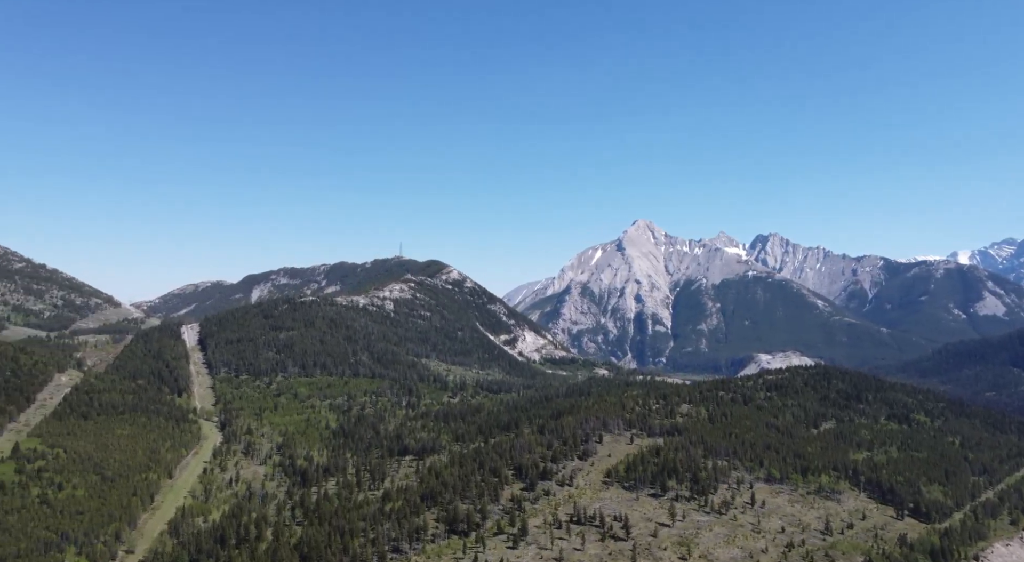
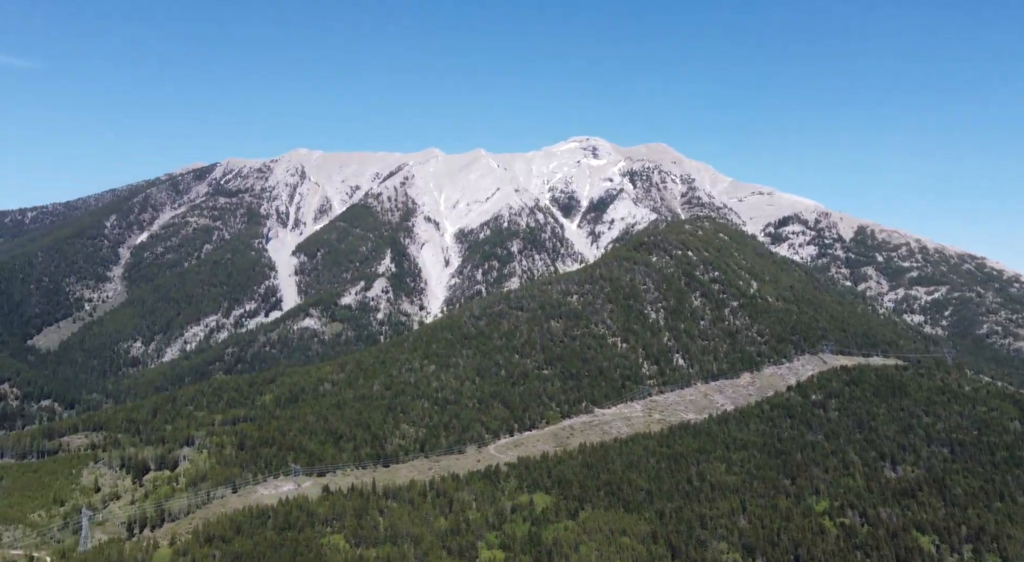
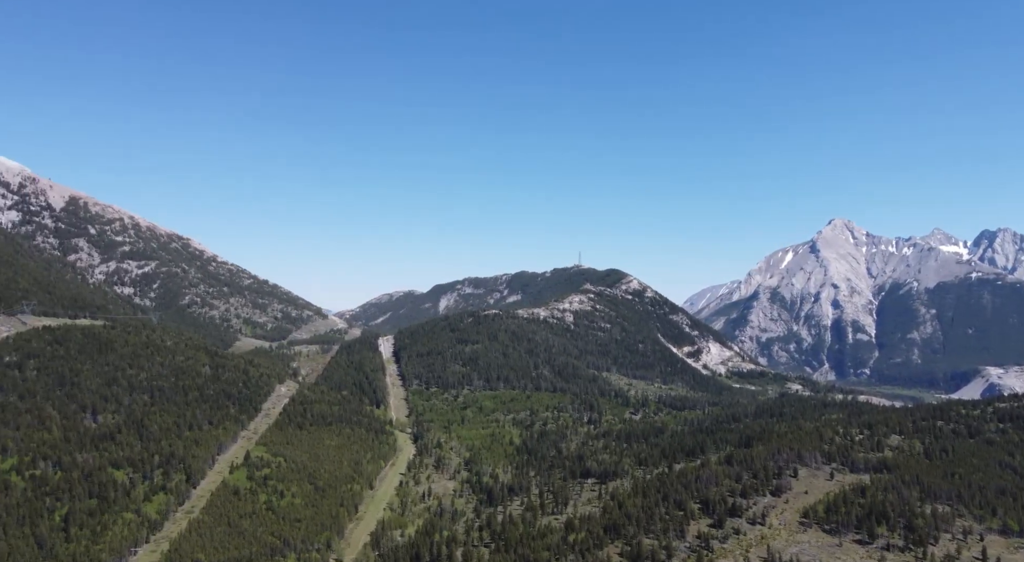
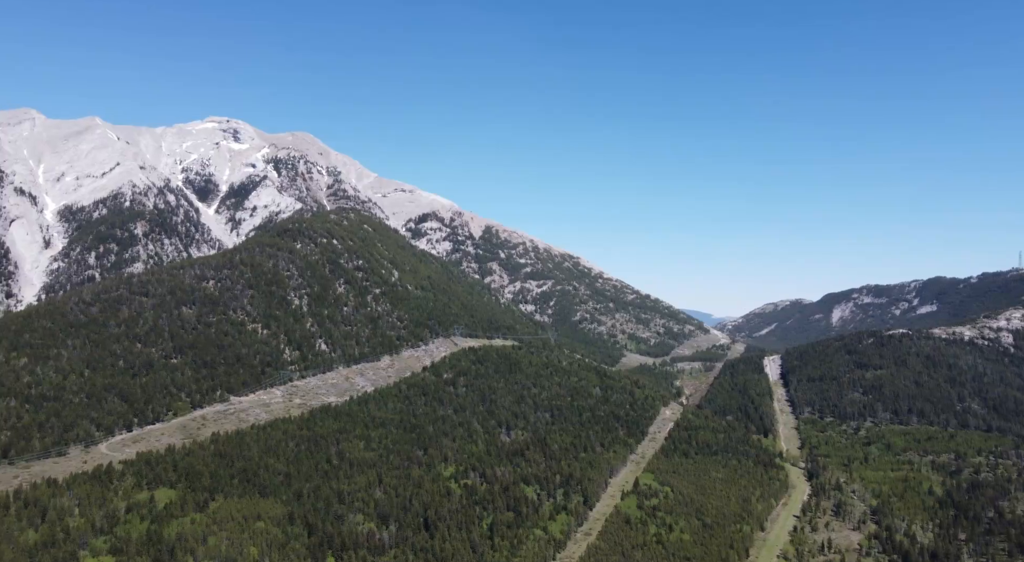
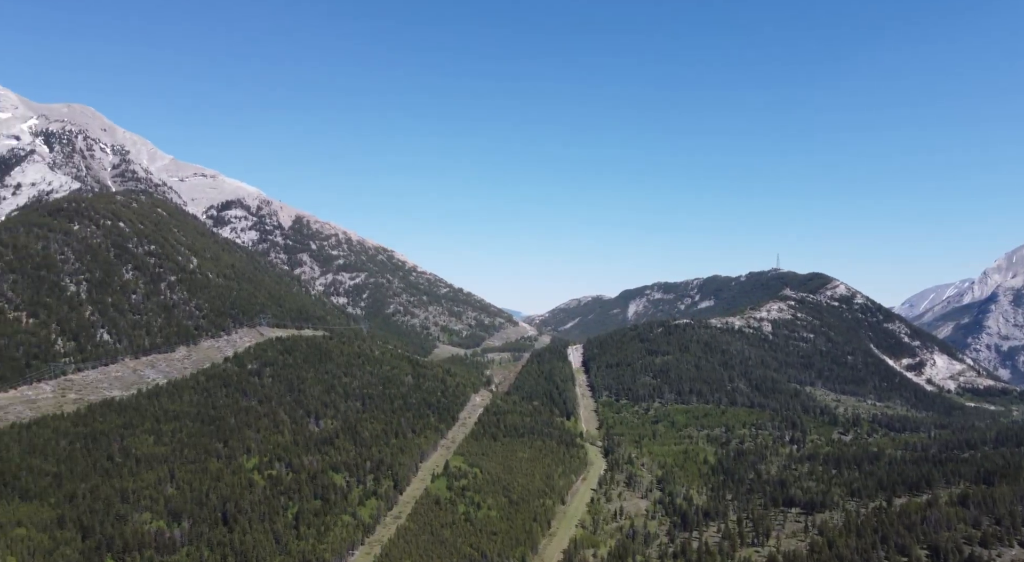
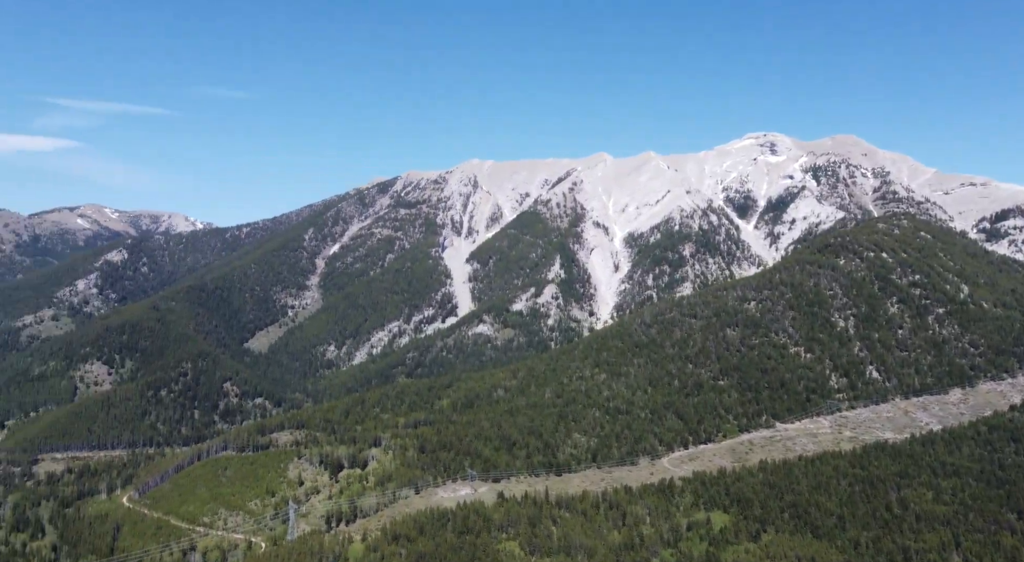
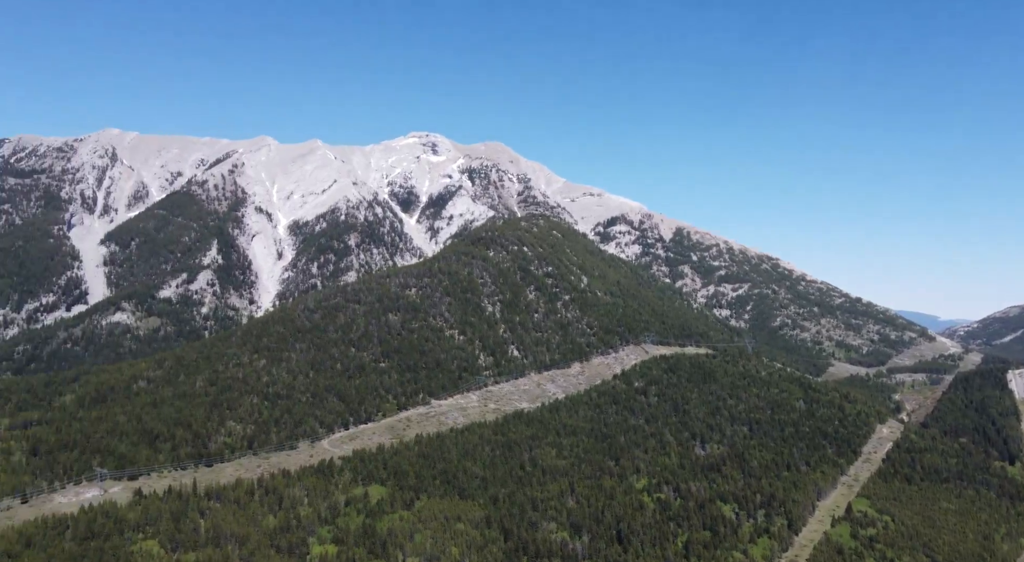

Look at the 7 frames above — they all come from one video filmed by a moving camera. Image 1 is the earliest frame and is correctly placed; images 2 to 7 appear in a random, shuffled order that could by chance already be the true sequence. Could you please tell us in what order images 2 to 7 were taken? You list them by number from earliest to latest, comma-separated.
3, 5, 4, 7, 2, 6
